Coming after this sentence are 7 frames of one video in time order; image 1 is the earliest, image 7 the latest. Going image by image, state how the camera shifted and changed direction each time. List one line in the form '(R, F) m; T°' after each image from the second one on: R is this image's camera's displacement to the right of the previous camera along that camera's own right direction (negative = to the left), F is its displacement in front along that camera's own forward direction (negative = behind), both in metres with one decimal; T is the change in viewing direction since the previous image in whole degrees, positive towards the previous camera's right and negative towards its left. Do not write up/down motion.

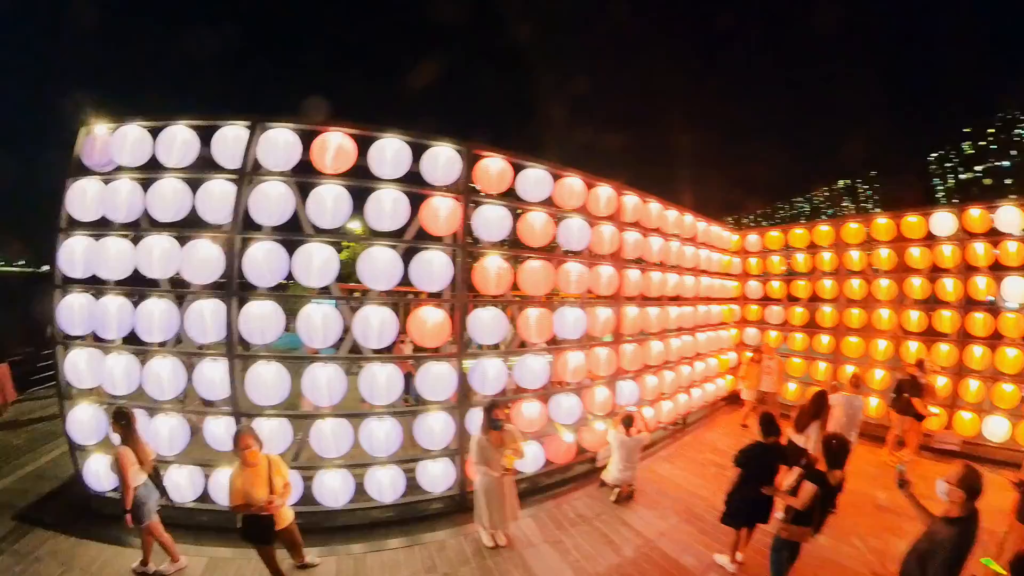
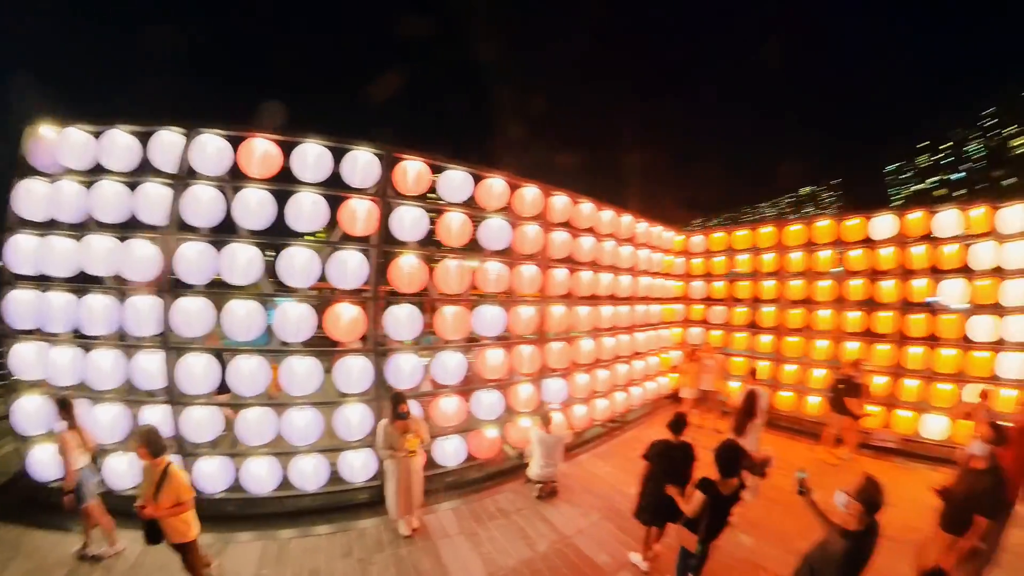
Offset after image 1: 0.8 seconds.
(+0.9, -0.1) m; -2°
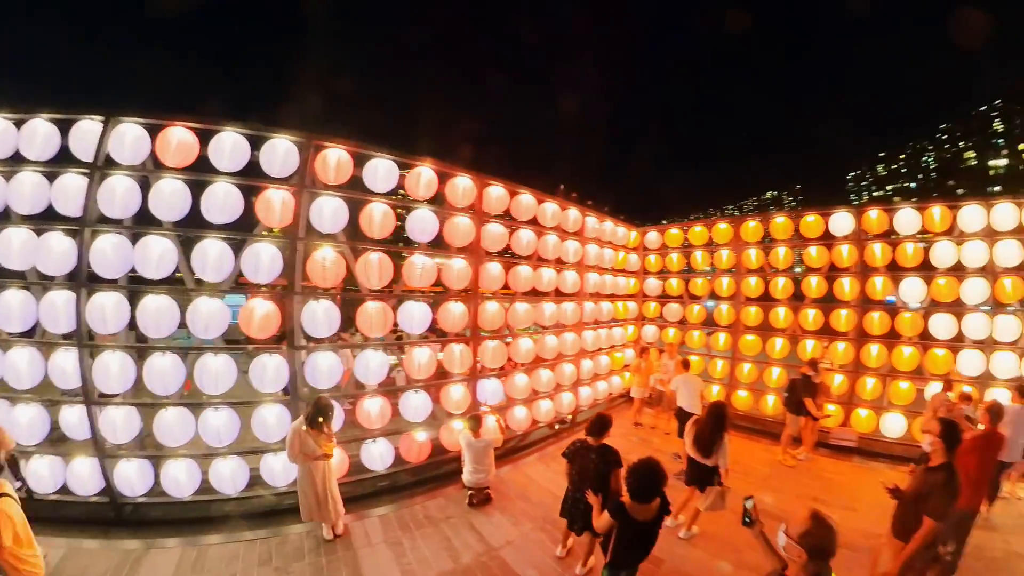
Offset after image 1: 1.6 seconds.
(+0.6, +0.4) m; 0°
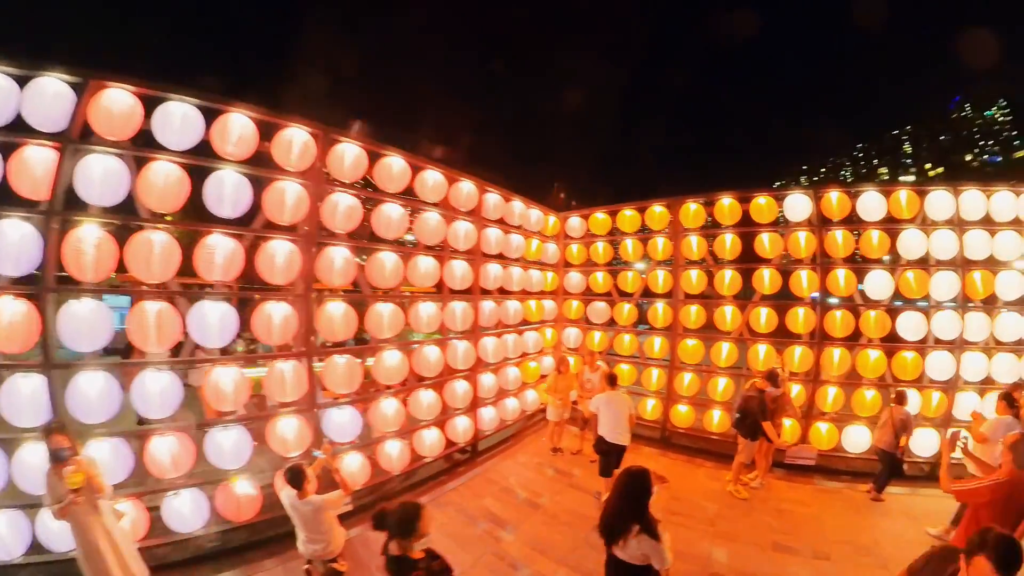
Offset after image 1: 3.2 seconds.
(+0.6, +1.6) m; +4°
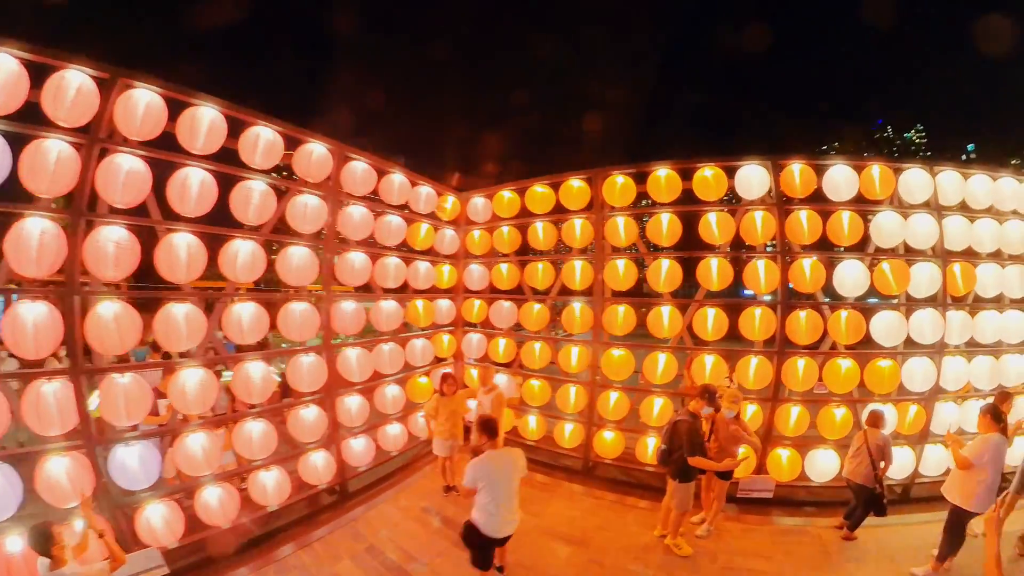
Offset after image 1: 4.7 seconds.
(+0.7, +1.3) m; +2°
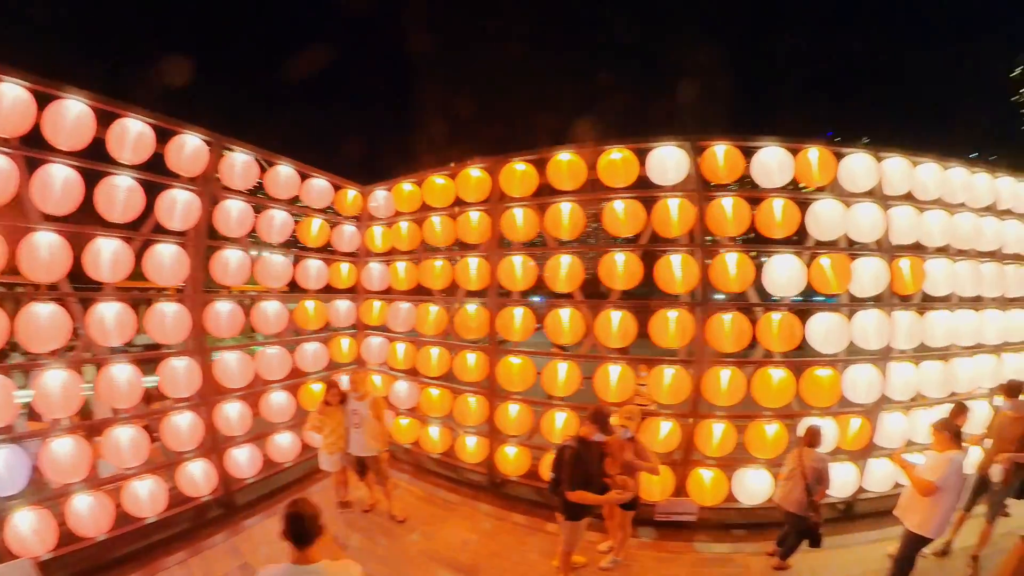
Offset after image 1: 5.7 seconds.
(+1.0, +0.4) m; -5°
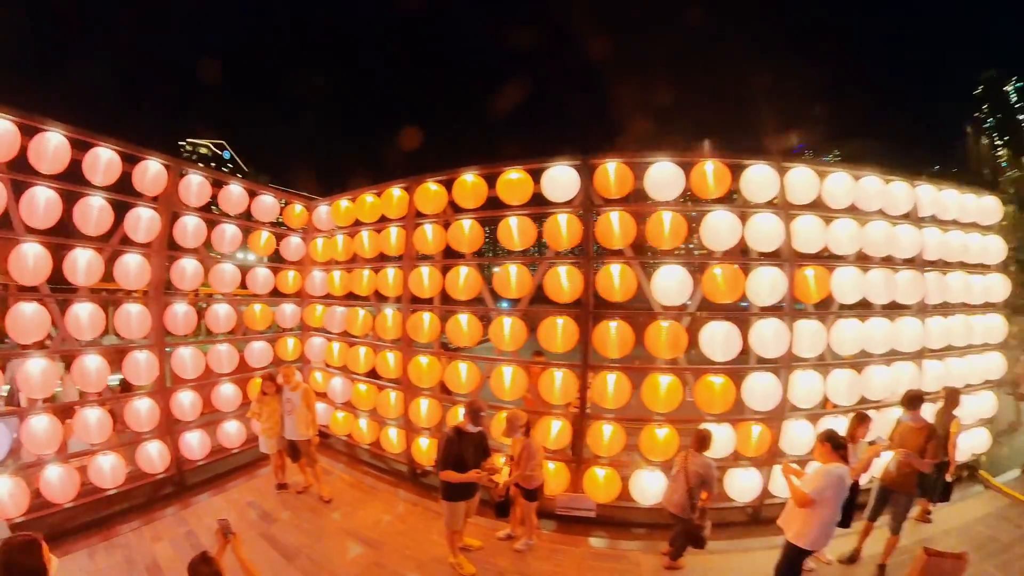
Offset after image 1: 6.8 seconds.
(+0.9, -0.4) m; -5°
